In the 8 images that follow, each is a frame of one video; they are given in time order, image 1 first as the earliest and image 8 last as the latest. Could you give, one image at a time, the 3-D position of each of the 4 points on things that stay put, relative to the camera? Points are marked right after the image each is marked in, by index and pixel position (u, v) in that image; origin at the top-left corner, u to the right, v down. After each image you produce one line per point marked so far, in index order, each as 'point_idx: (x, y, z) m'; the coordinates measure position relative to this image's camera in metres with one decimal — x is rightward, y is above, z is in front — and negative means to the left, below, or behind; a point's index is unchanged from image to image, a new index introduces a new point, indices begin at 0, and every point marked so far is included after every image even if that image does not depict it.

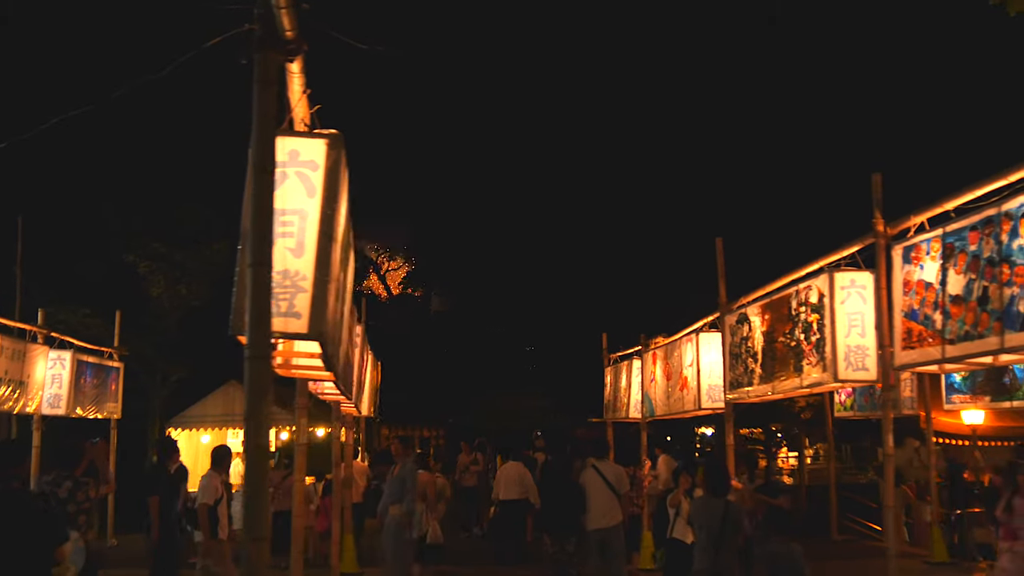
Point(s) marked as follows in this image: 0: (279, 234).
0: (-1.4, +0.3, +6.1) m
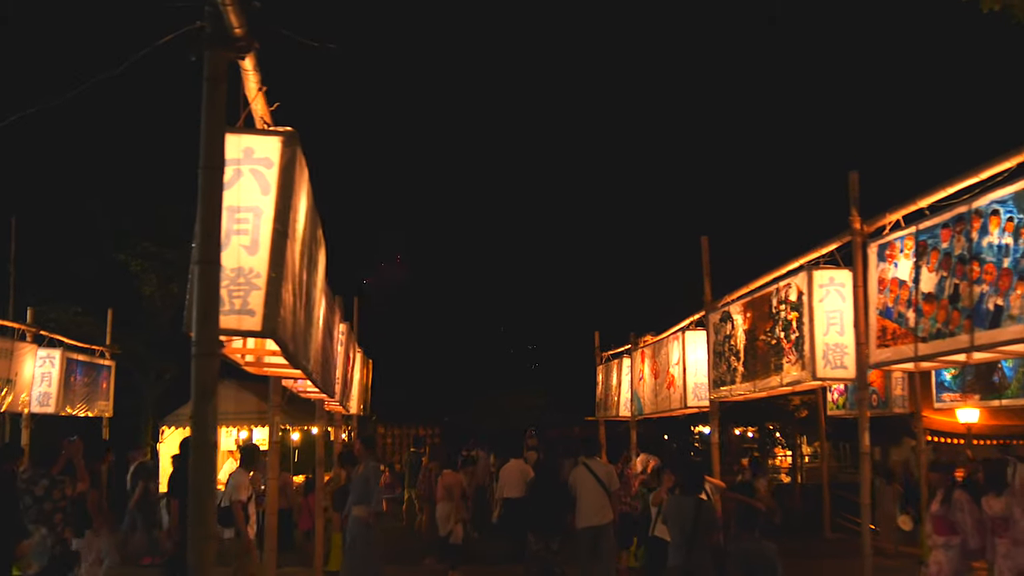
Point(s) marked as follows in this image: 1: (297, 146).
0: (-1.7, +0.3, +6.1) m
1: (-1.3, +0.9, +6.3) m
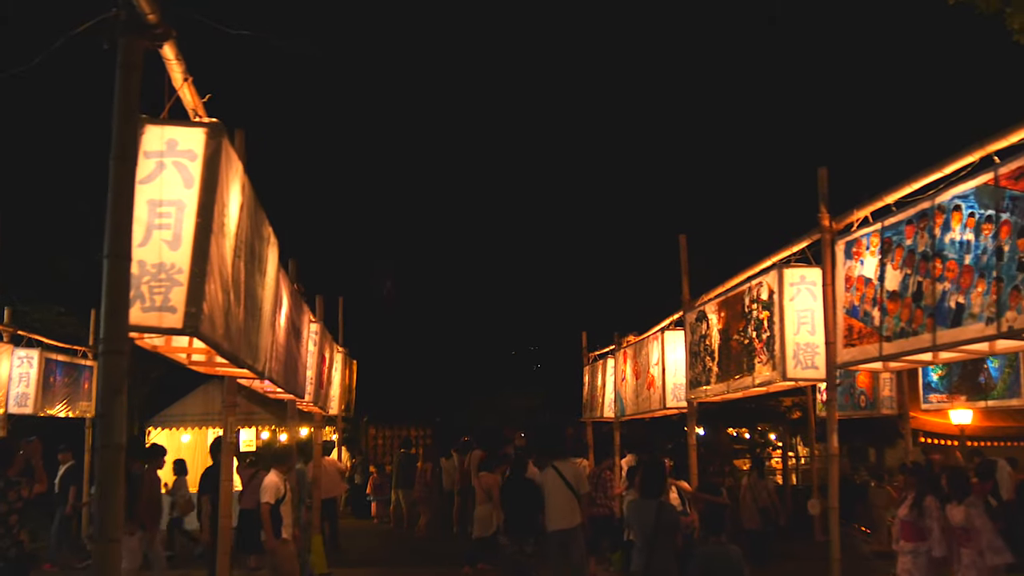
0: (-2.1, +0.4, +5.9) m
1: (-1.7, +0.9, +6.1) m
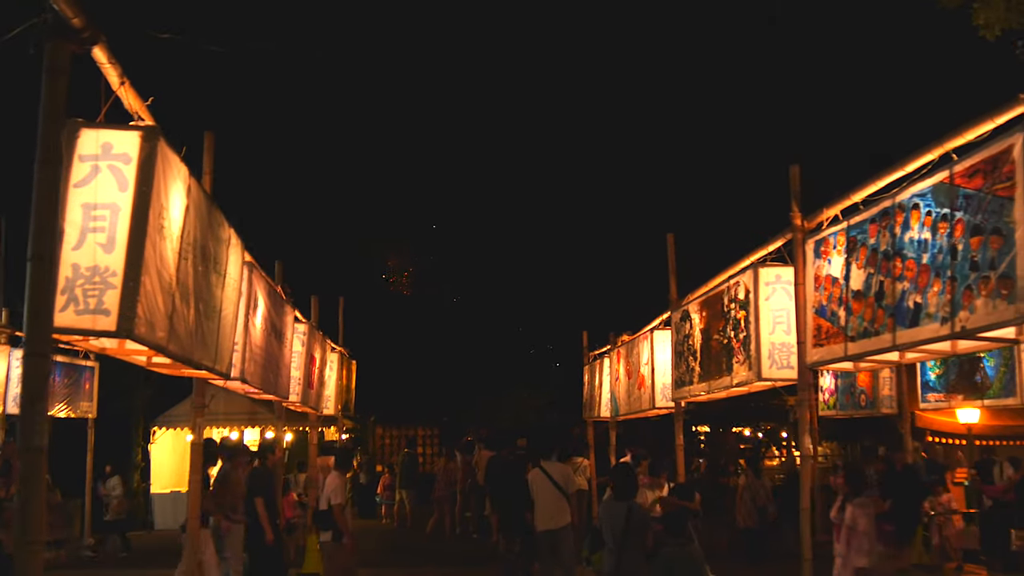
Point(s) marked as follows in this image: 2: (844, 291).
0: (-2.5, +0.3, +5.9) m
1: (-2.1, +0.9, +6.1) m
2: (+2.9, 0.0, +8.9) m
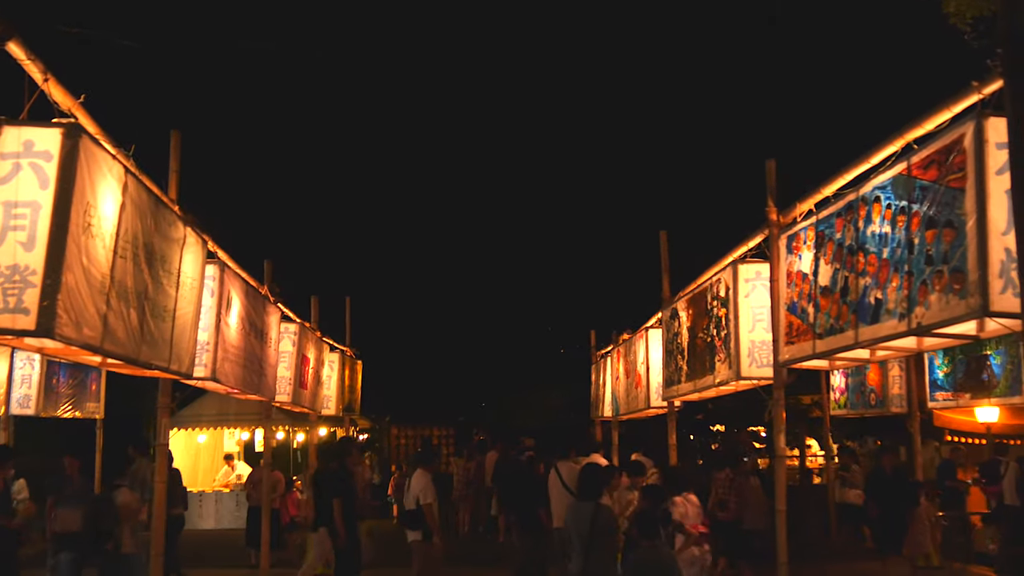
0: (-2.9, +0.3, +5.8) m
1: (-2.6, +0.9, +6.1) m
2: (+2.6, 0.0, +8.7) m
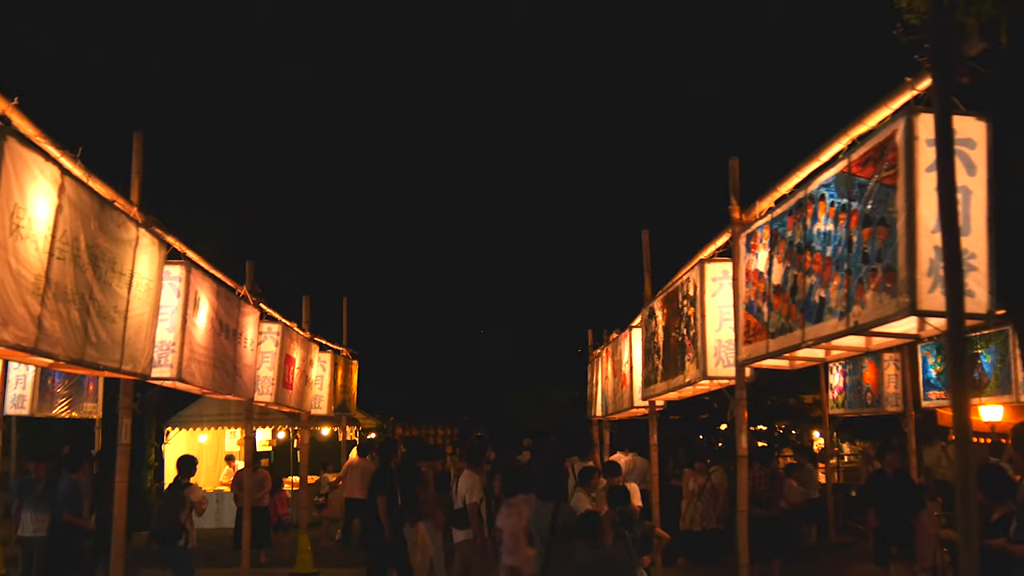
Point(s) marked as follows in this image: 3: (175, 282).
0: (-3.4, +0.3, +5.9) m
1: (-3.0, +0.9, +6.1) m
2: (+2.2, 0.0, +8.6) m
3: (-3.5, +0.1, +10.6) m
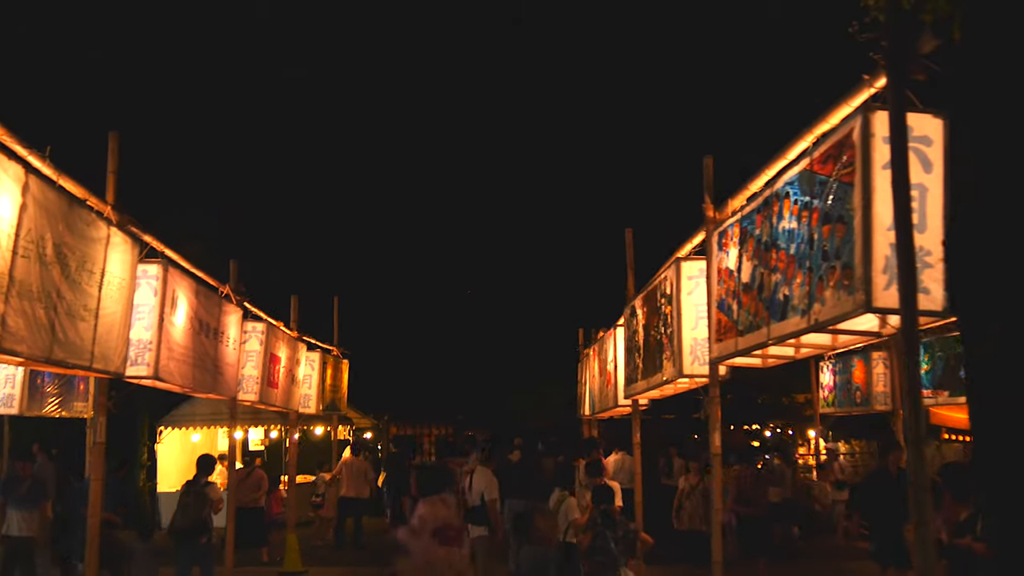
0: (-3.6, +0.3, +5.9) m
1: (-3.3, +0.9, +6.1) m
2: (+1.9, 0.0, +8.7) m
3: (-3.8, +0.1, +10.6) m
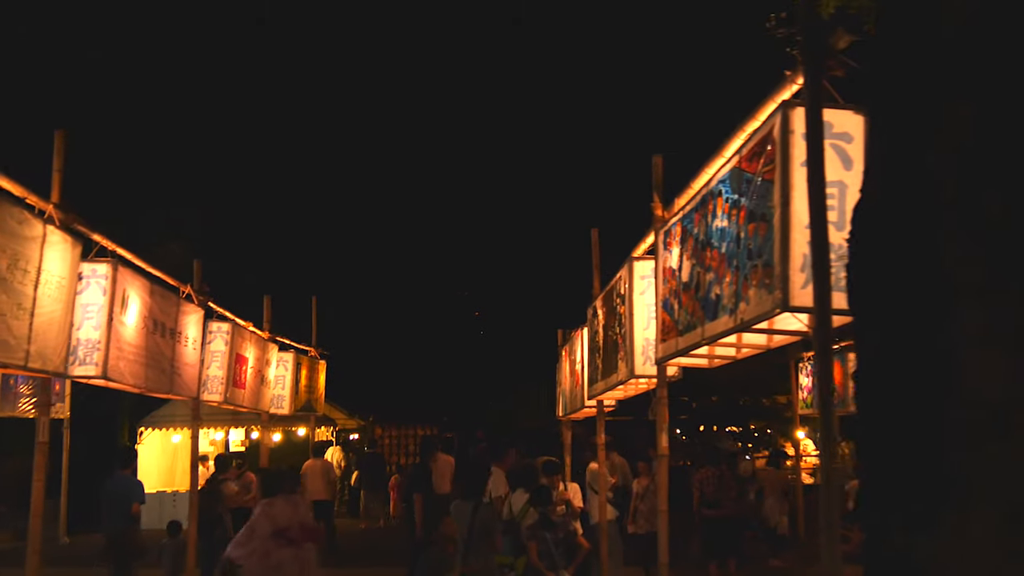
0: (-4.1, +0.4, +5.8) m
1: (-3.8, +0.9, +6.1) m
2: (+1.4, 0.0, +8.6) m
3: (-4.3, +0.1, +10.5) m
